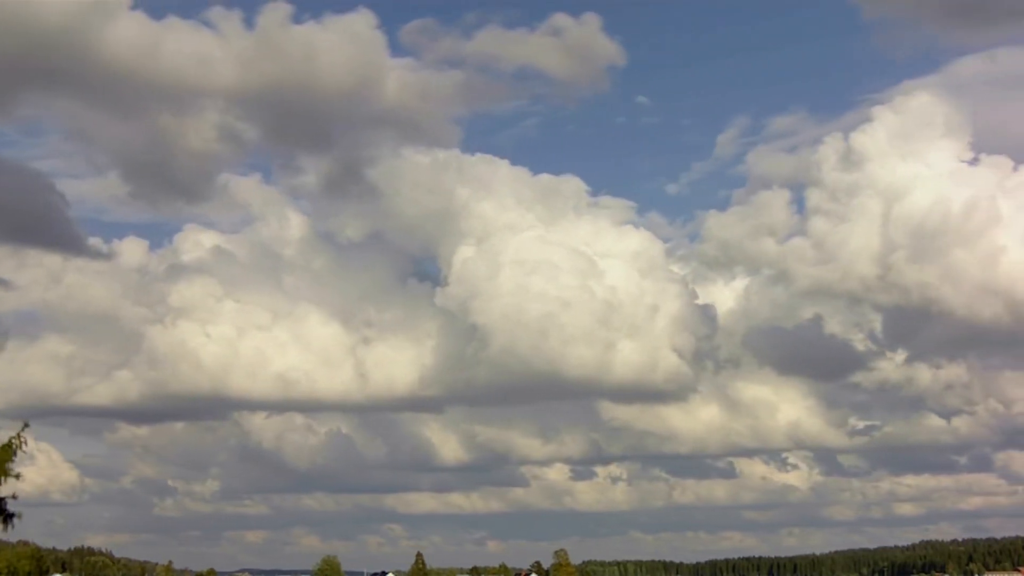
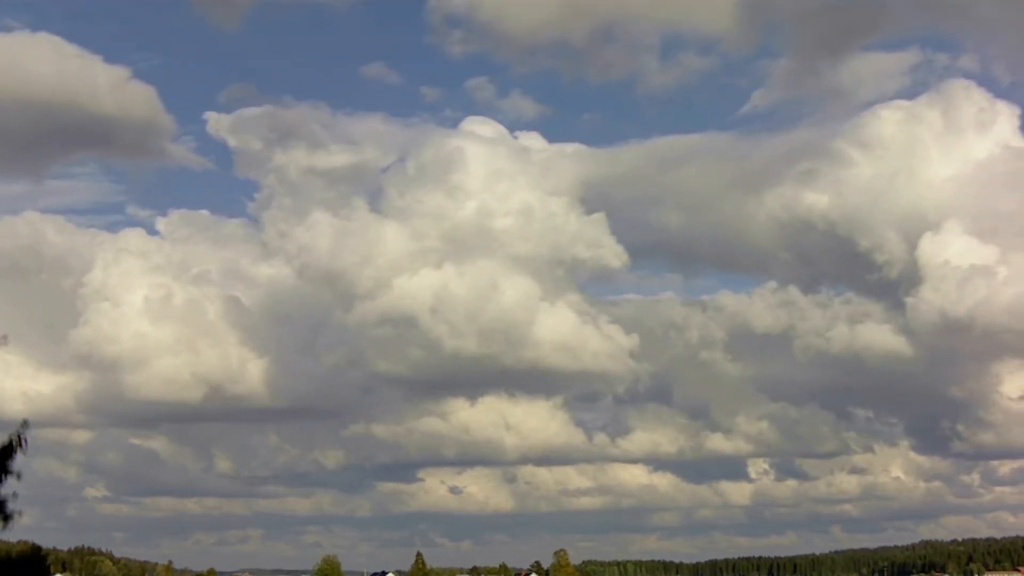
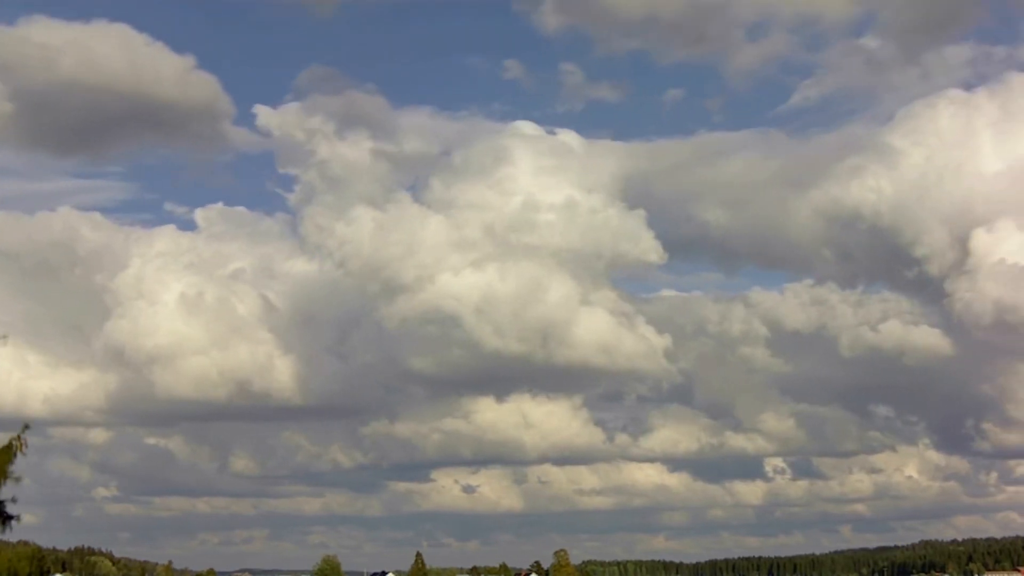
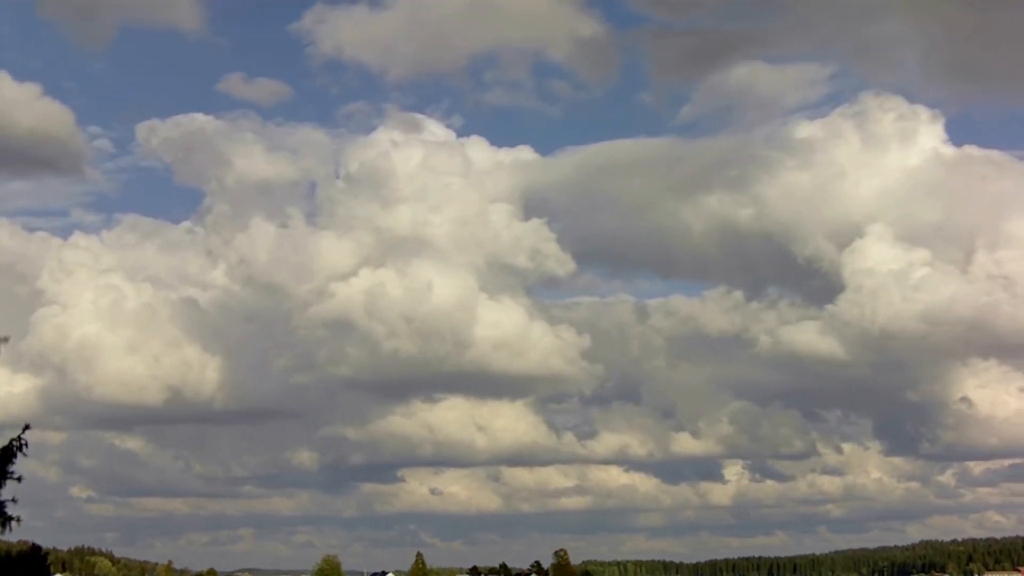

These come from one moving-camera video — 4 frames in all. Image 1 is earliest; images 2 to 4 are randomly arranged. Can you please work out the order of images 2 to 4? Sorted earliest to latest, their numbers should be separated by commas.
3, 2, 4
